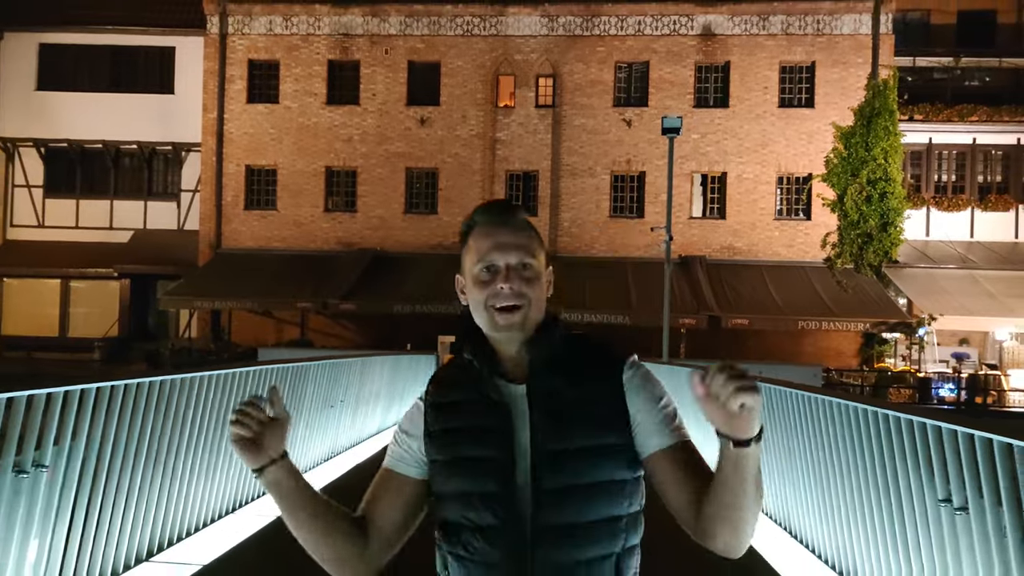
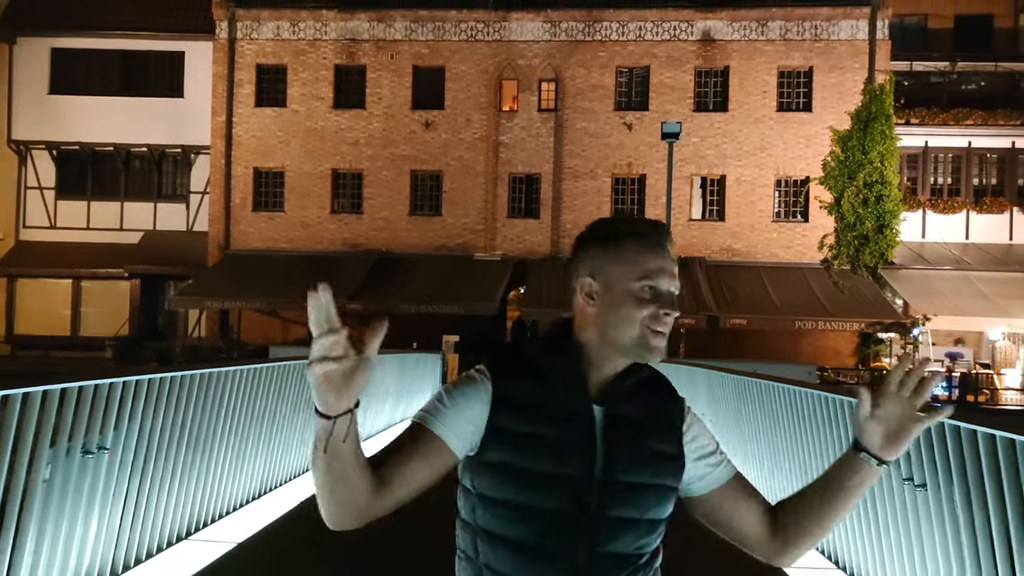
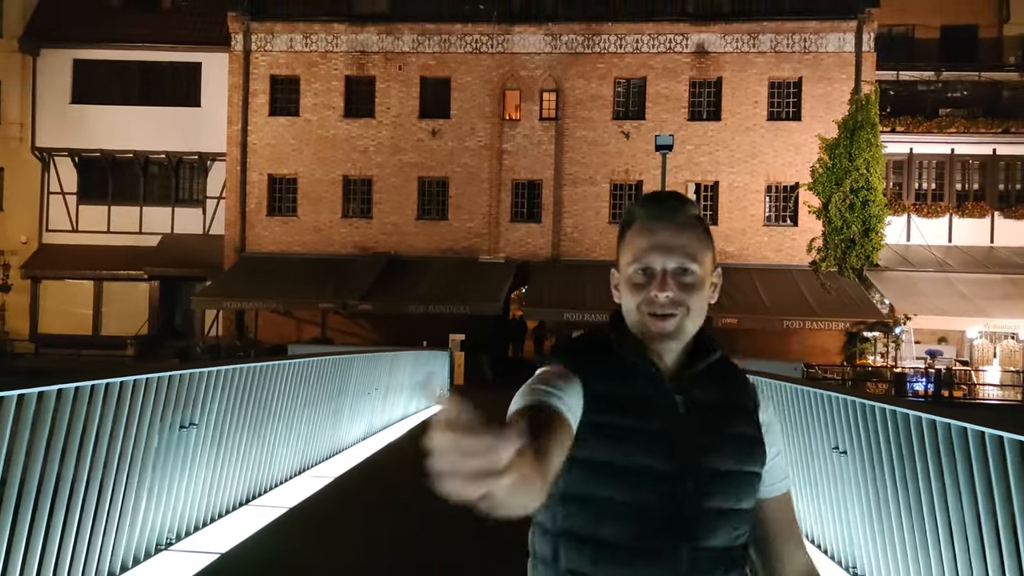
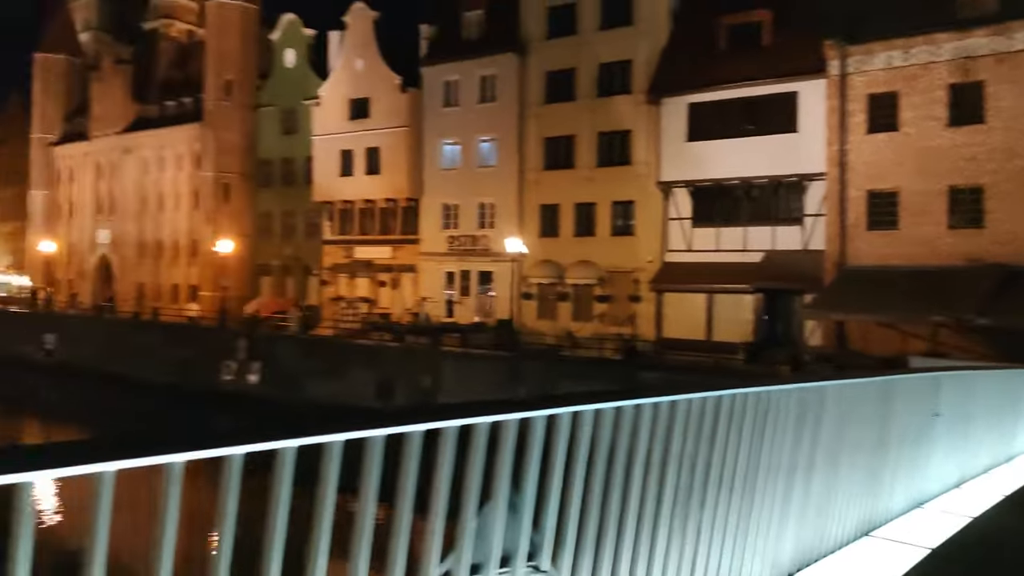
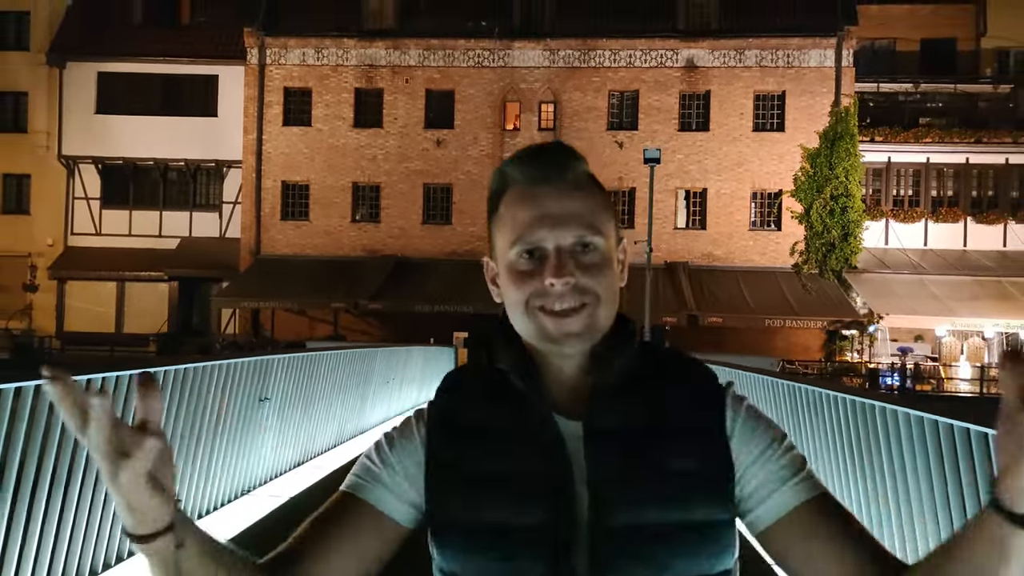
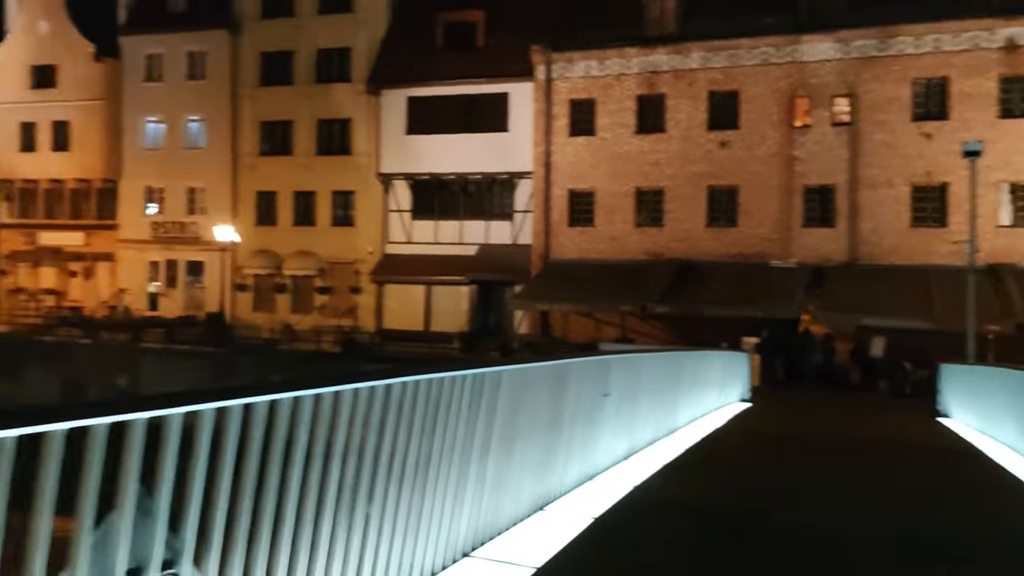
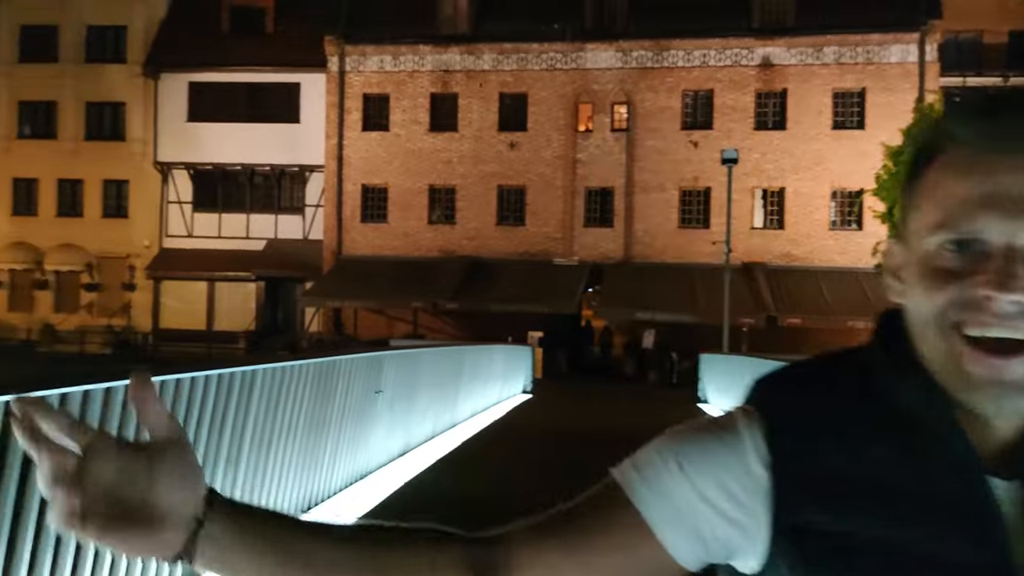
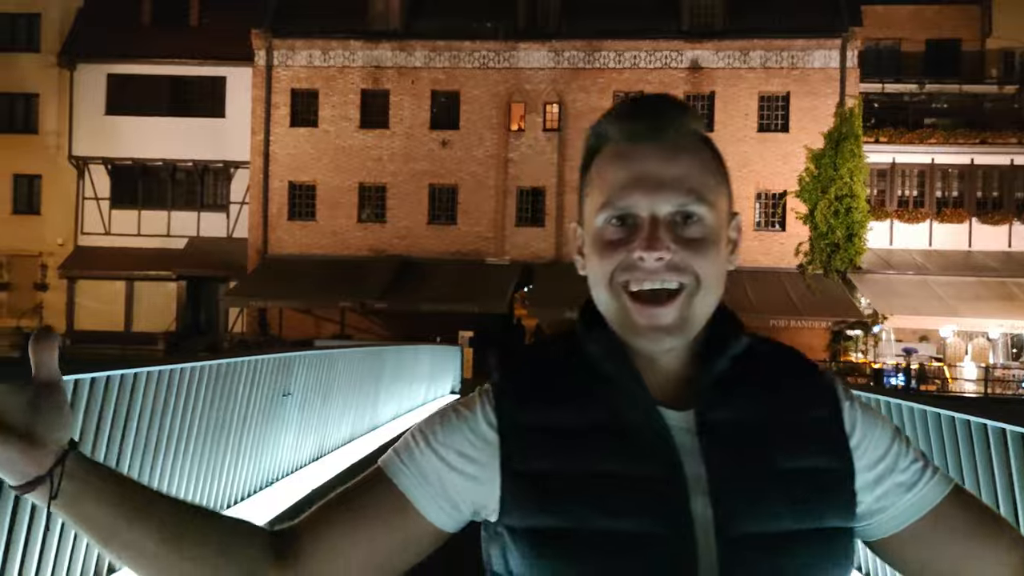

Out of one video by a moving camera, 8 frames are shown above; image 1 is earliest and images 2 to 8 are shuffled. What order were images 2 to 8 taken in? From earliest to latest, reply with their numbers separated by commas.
2, 3, 5, 8, 7, 6, 4
